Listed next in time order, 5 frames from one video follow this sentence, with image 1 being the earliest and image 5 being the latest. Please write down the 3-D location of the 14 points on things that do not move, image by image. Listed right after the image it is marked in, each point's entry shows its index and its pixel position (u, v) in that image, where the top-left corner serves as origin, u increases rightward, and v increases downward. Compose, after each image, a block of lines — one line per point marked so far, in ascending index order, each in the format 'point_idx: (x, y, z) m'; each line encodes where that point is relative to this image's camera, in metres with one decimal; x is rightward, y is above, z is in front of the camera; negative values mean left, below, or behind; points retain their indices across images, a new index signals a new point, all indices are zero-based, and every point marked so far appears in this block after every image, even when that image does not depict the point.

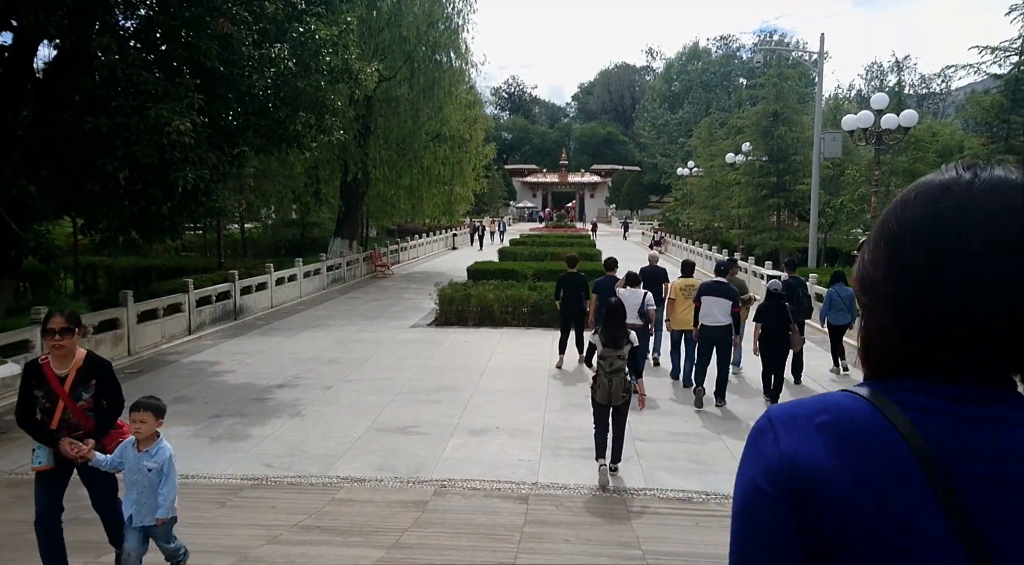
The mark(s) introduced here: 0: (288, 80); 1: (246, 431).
0: (-2.8, +2.5, +9.4) m
1: (-2.3, -1.3, +6.6) m
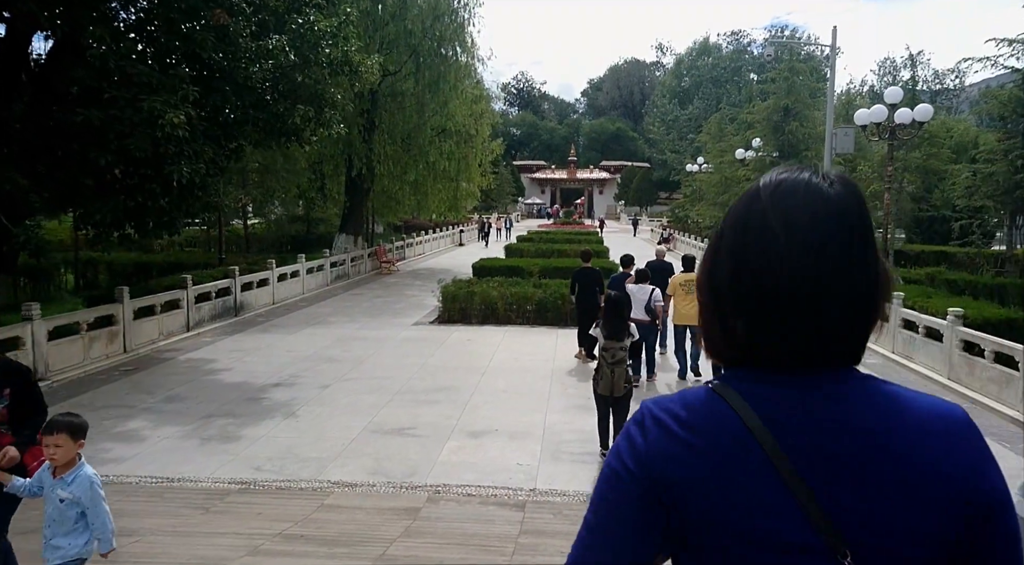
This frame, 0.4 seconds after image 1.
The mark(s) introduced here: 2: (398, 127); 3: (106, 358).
0: (-2.8, +2.6, +9.2) m
1: (-2.3, -1.3, +6.4) m
2: (-2.8, +3.9, +18.7) m
3: (-4.8, -0.9, +8.9) m
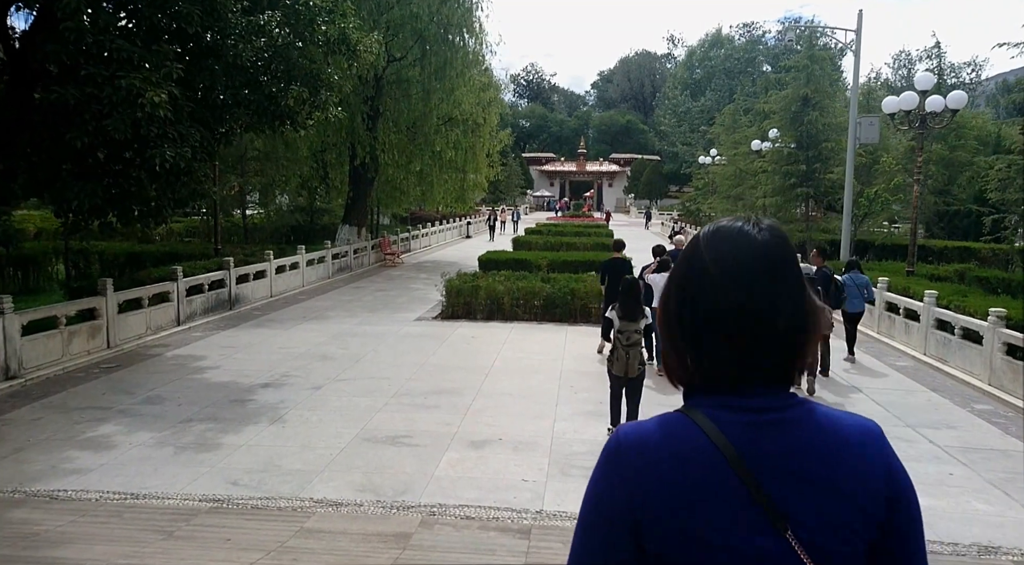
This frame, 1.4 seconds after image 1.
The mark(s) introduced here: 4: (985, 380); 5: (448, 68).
0: (-2.7, +2.7, +8.6) m
1: (-2.3, -1.2, +5.9) m
2: (-2.6, +4.0, +18.1) m
3: (-4.7, -0.8, +8.3) m
4: (+5.0, -1.0, +8.0) m
5: (-1.5, +5.2, +18.2) m
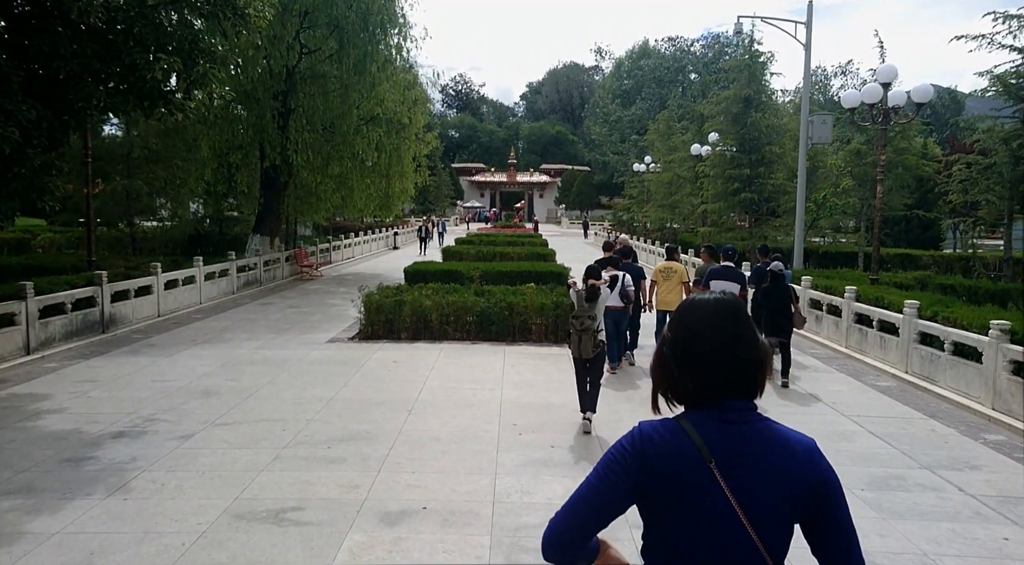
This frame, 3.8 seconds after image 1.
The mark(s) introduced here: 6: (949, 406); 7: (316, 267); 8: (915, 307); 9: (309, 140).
0: (-3.4, +2.5, +6.9) m
1: (-2.7, -1.3, +4.2) m
2: (-4.2, +3.7, +16.4) m
3: (-5.3, -1.0, +6.4) m
4: (+4.4, -1.1, +7.0) m
5: (-3.2, +4.8, +16.6) m
6: (+4.2, -1.2, +7.2) m
7: (-4.9, +0.4, +18.9) m
8: (+4.4, -0.3, +8.3) m
9: (-4.4, +3.1, +16.4) m
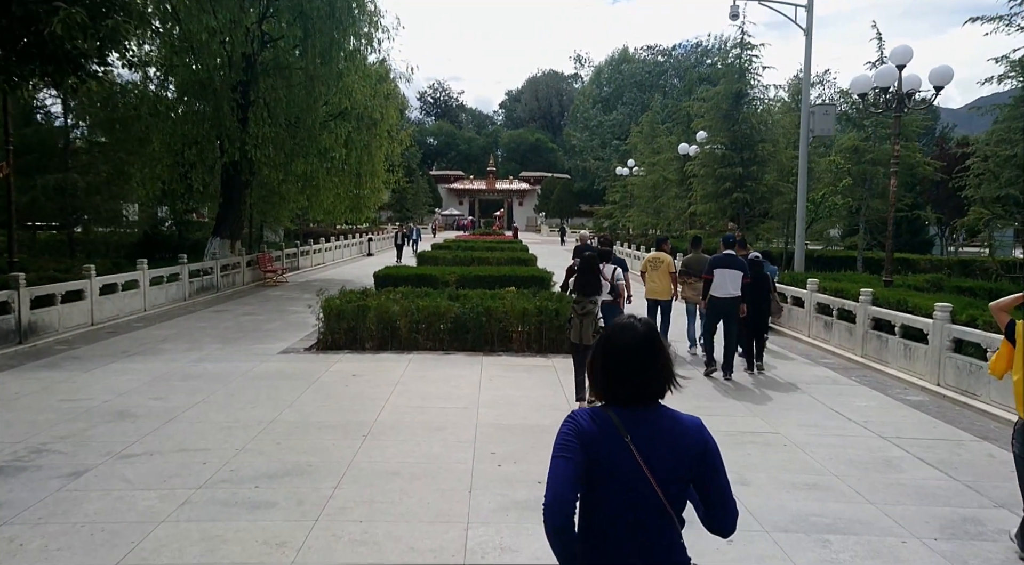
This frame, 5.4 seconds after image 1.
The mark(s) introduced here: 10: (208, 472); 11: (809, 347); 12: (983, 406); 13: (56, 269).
0: (-3.5, +2.5, +5.8) m
1: (-2.8, -1.3, +2.9) m
2: (-4.6, +3.6, +15.2) m
3: (-5.5, -1.0, +5.1) m
4: (+4.2, -1.1, +5.9) m
5: (-3.6, +4.7, +15.5) m
6: (+4.0, -1.2, +6.2) m
7: (-5.4, +0.2, +17.7) m
8: (+4.2, -0.3, +7.3) m
9: (-4.8, +3.0, +15.2) m
10: (-1.9, -1.2, +4.6) m
11: (+3.9, -0.8, +9.9) m
12: (+4.1, -1.1, +6.5) m
13: (-6.6, +0.2, +11.0) m
